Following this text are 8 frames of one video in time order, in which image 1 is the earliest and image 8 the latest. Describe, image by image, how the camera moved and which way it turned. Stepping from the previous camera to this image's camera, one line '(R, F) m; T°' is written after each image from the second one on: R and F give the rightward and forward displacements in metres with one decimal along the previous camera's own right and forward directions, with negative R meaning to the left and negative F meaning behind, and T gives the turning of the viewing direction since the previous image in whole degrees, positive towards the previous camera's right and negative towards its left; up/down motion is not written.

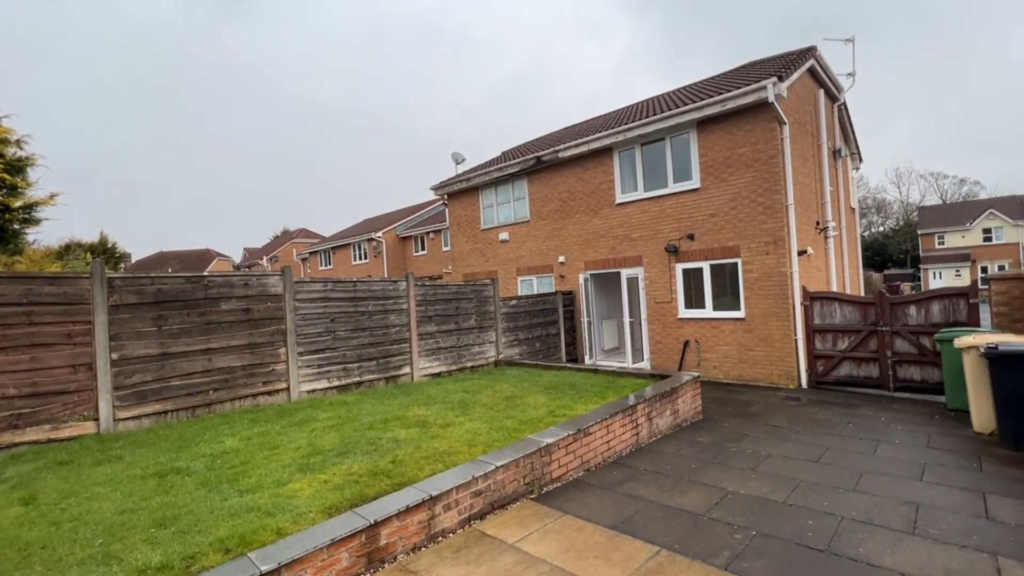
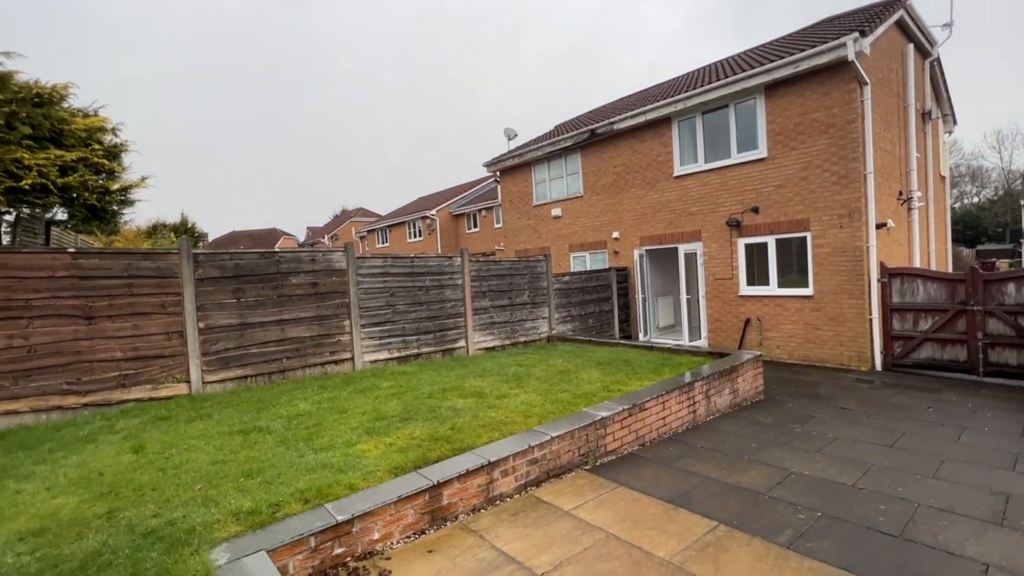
(0.0, 0.0) m; -6°
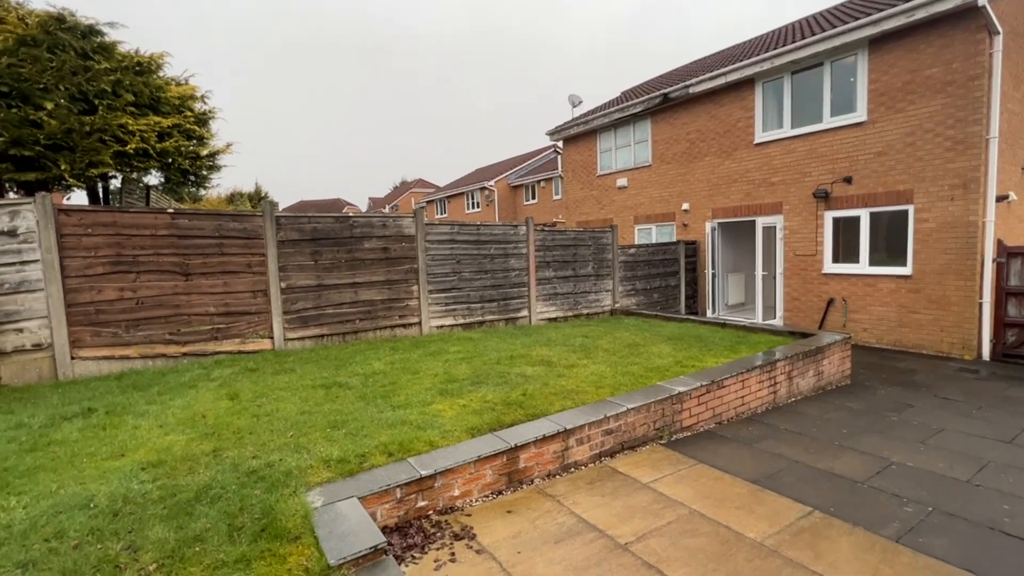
(-0.2, +0.1) m; -6°
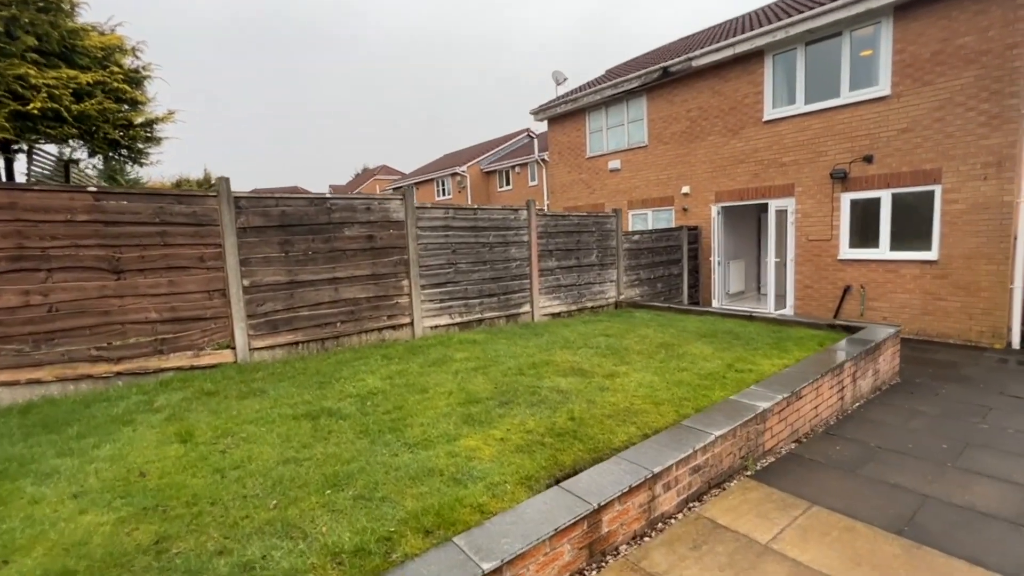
(-0.6, +1.0) m; +4°
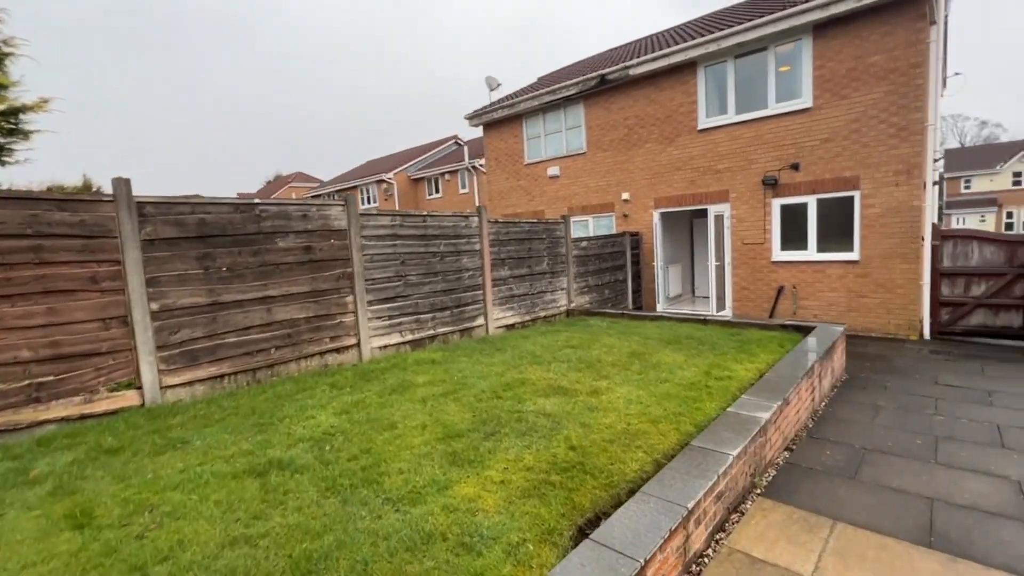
(-0.4, +0.4) m; +9°
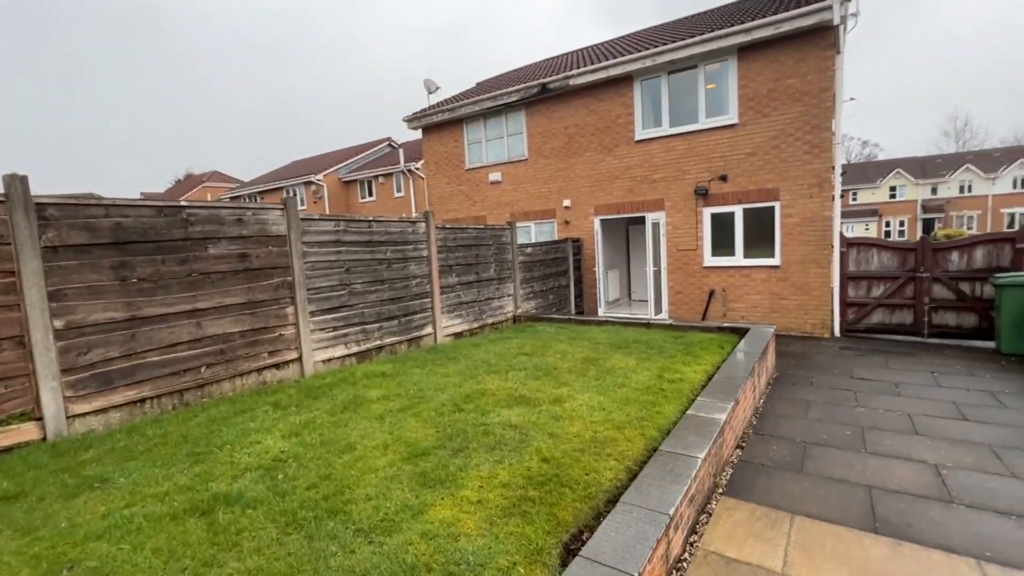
(-0.2, +0.1) m; +8°
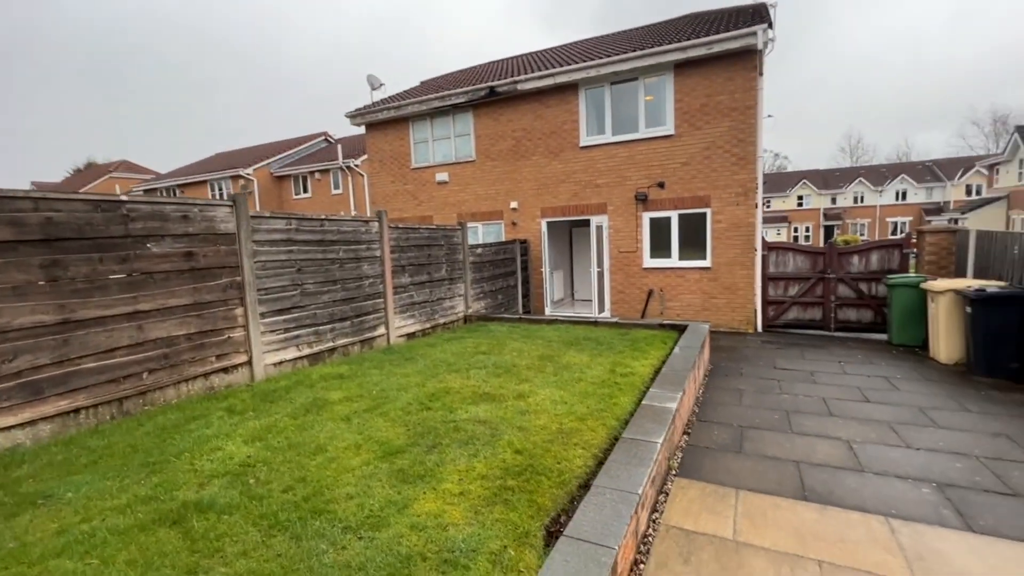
(-0.2, -0.1) m; +8°
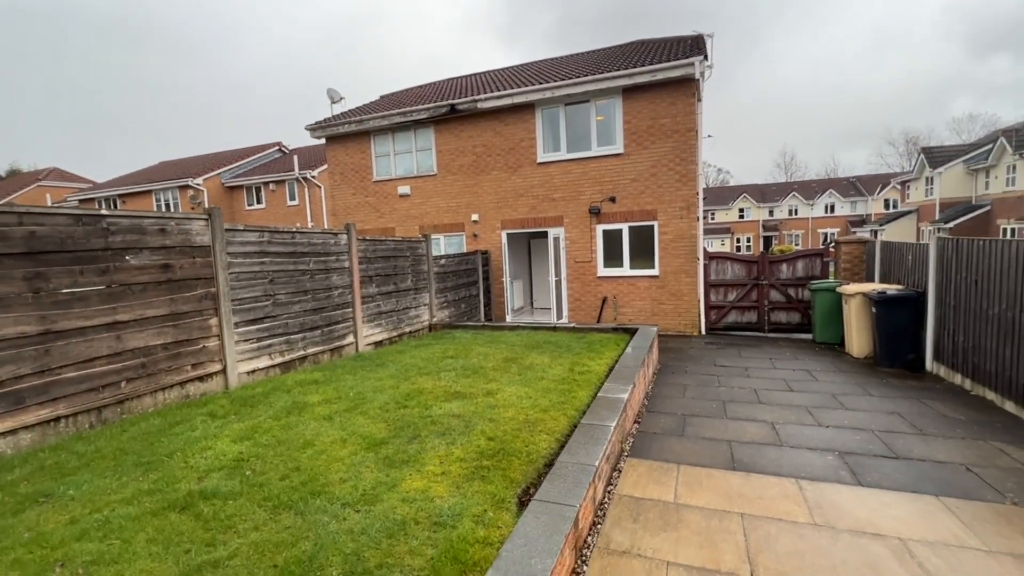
(-0.1, -0.4) m; +5°
